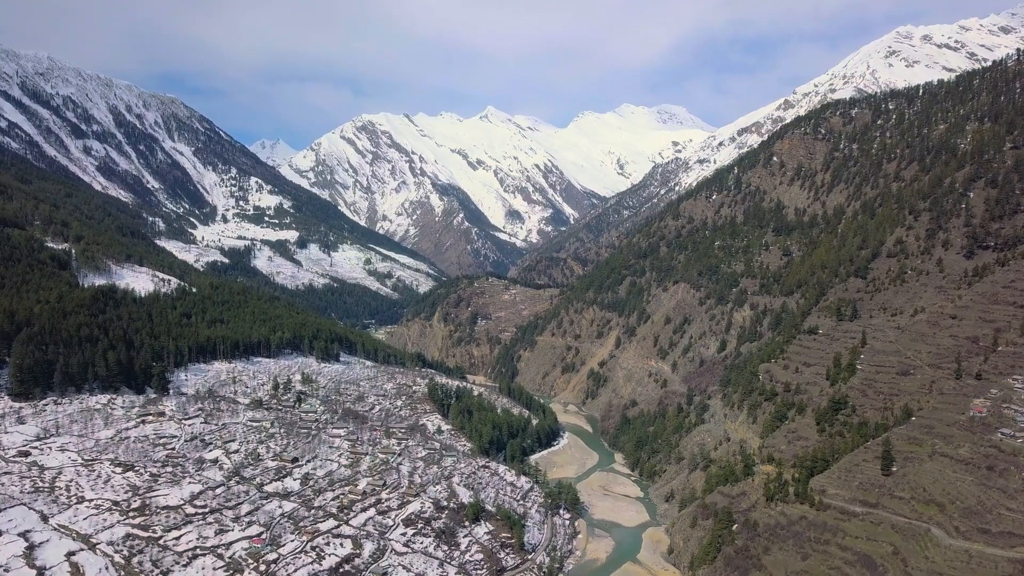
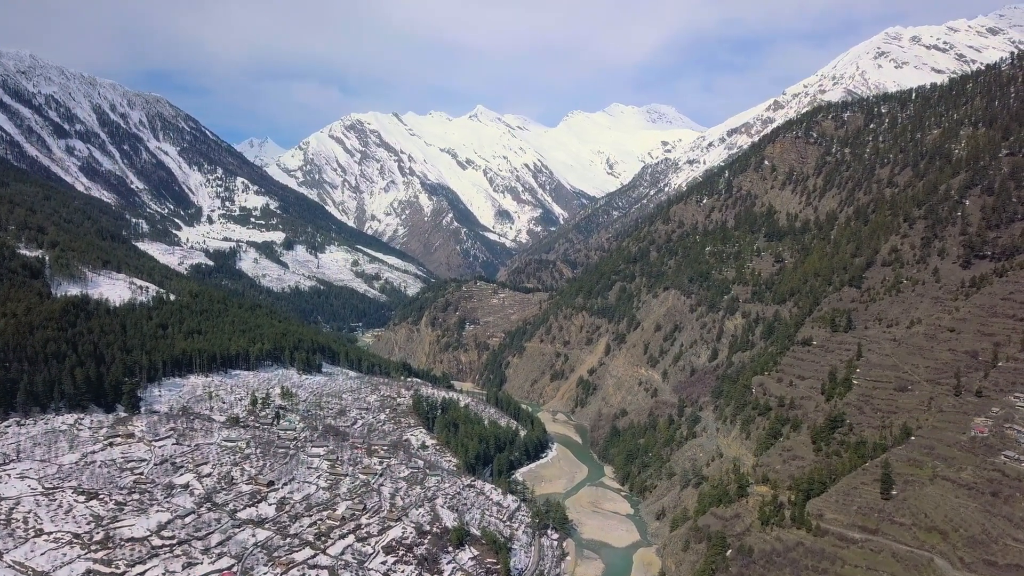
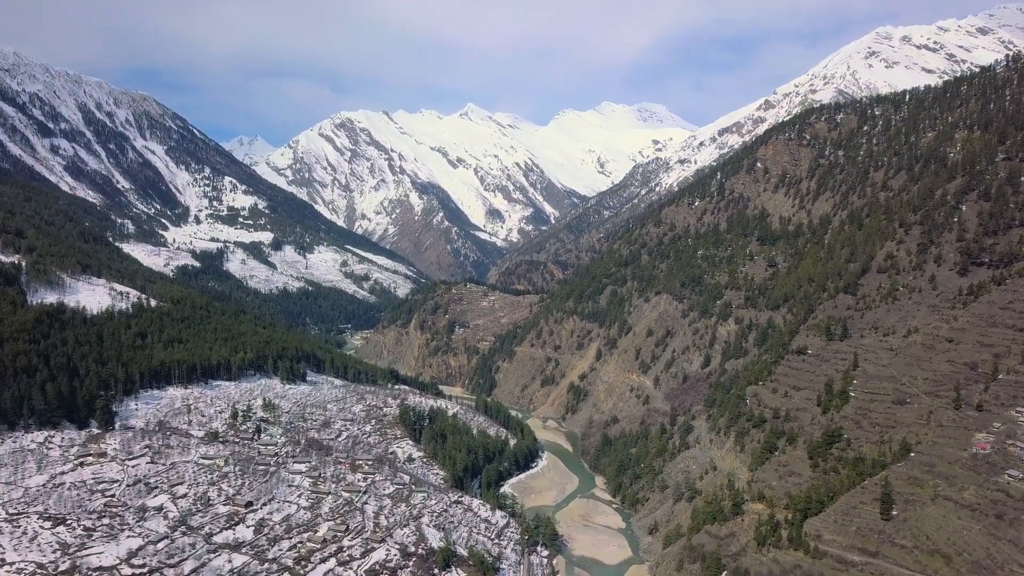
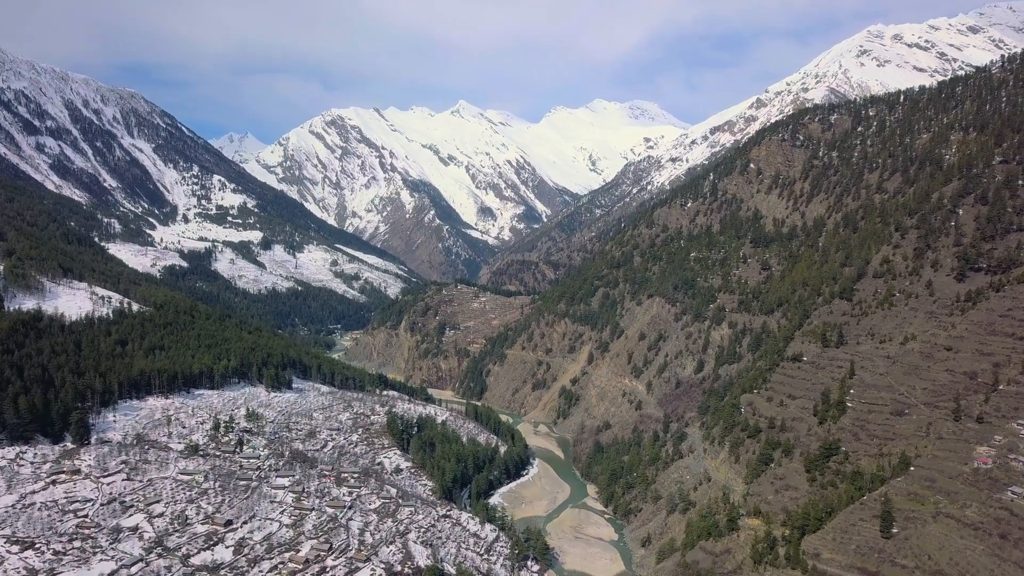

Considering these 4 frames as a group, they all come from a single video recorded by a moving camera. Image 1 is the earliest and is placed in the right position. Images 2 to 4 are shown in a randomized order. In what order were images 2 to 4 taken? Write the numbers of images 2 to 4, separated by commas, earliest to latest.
2, 3, 4
